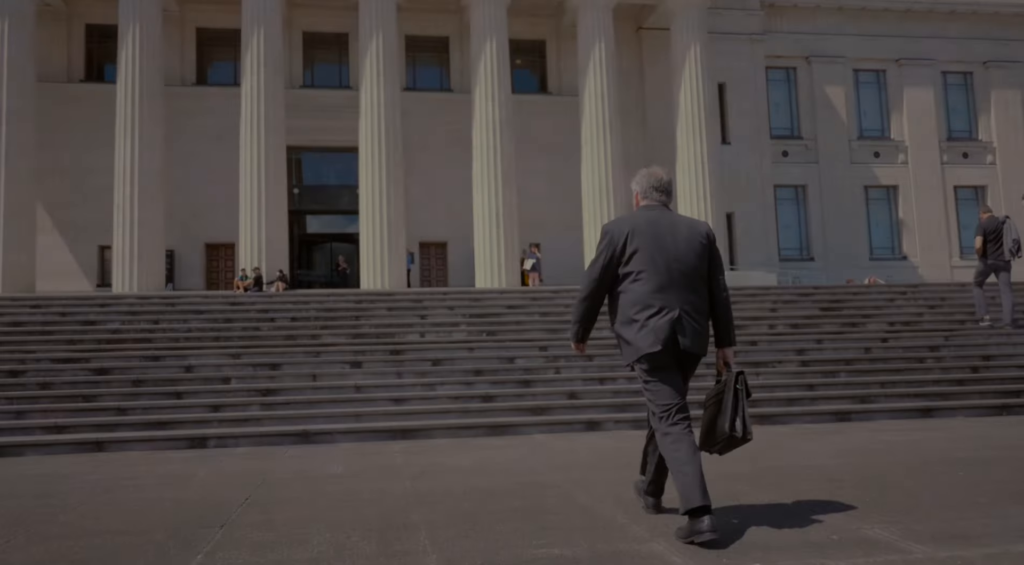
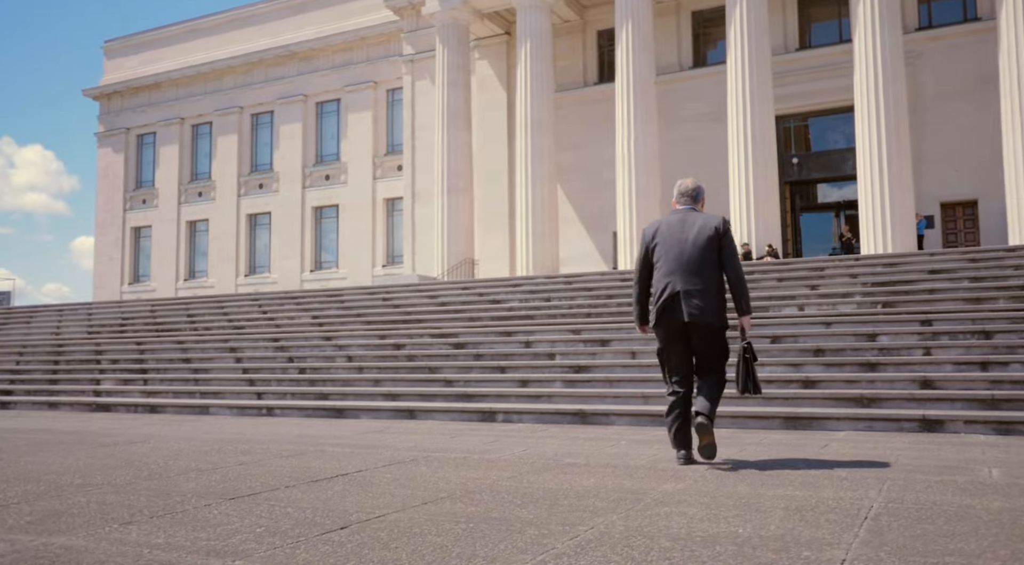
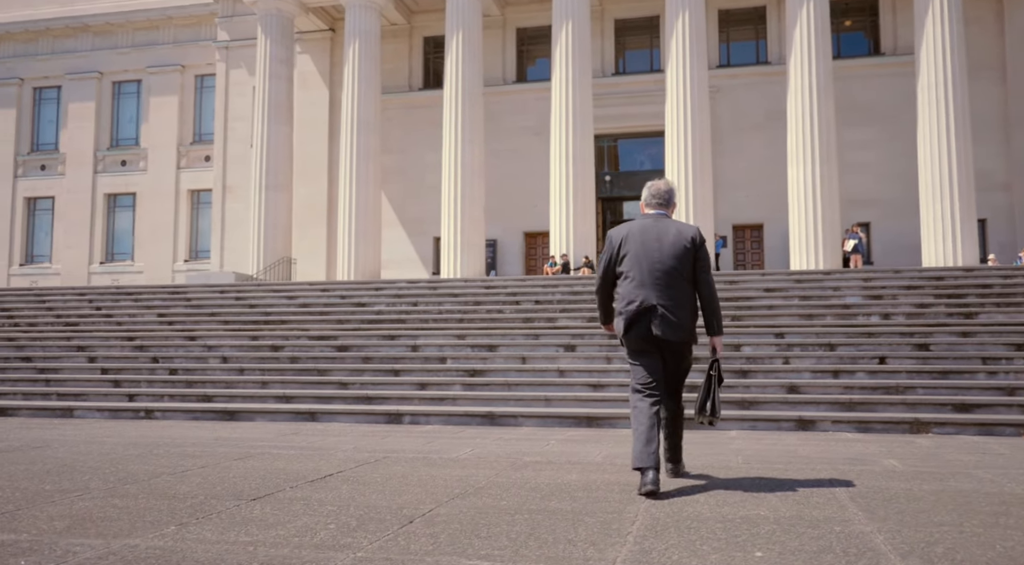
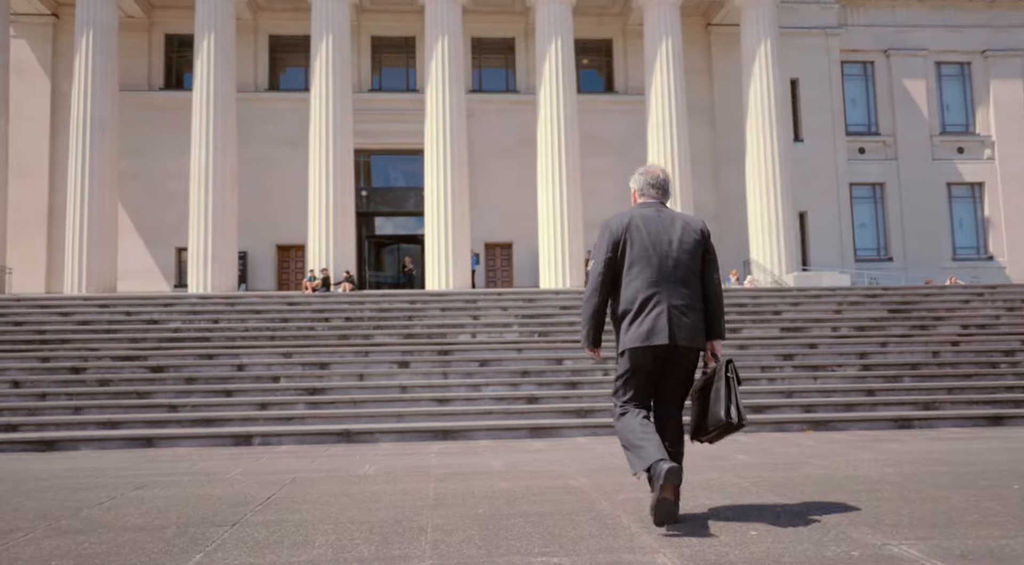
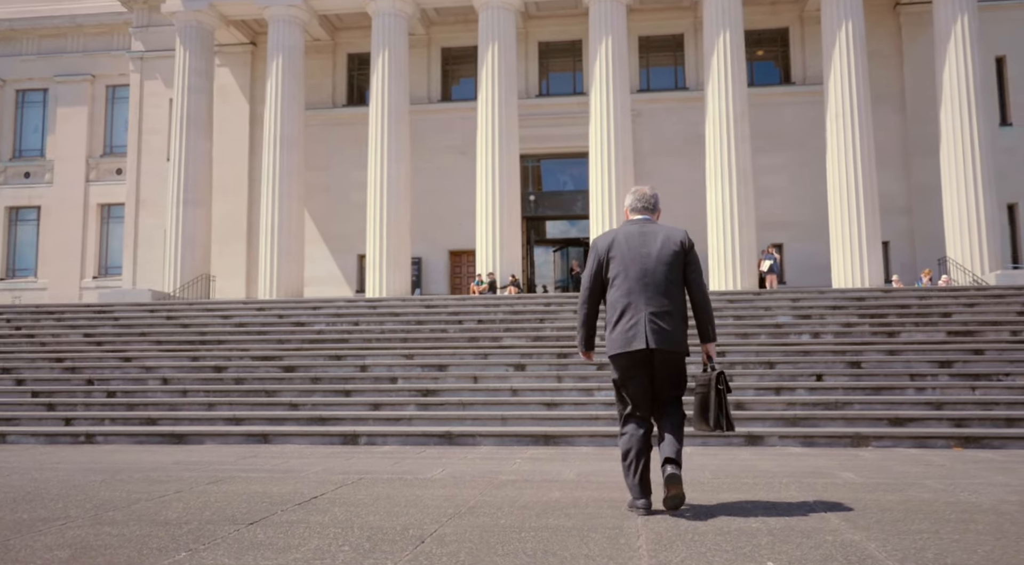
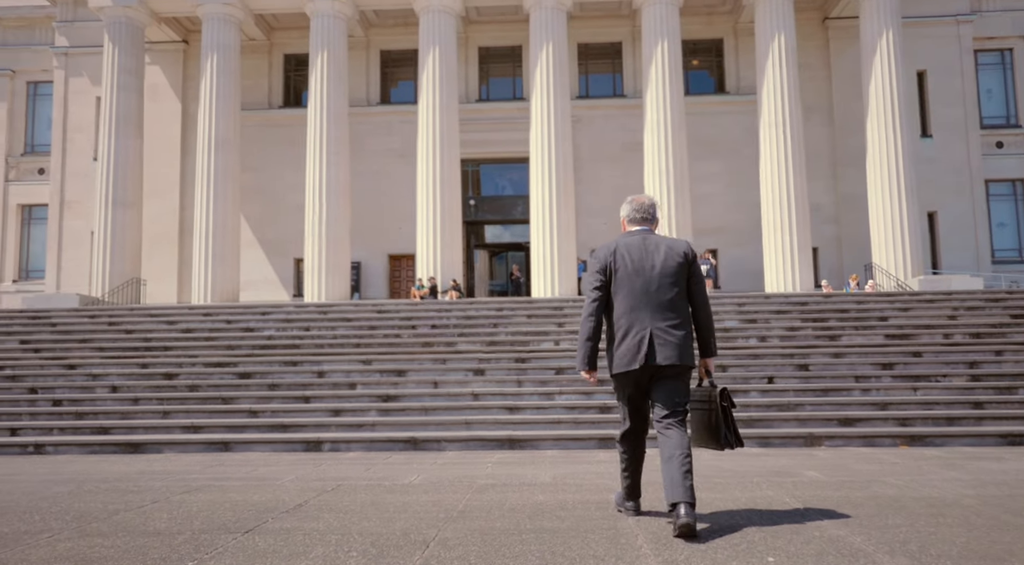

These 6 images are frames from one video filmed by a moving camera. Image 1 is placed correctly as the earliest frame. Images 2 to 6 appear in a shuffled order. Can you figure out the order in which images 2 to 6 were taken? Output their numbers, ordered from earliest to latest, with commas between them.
4, 6, 5, 3, 2
